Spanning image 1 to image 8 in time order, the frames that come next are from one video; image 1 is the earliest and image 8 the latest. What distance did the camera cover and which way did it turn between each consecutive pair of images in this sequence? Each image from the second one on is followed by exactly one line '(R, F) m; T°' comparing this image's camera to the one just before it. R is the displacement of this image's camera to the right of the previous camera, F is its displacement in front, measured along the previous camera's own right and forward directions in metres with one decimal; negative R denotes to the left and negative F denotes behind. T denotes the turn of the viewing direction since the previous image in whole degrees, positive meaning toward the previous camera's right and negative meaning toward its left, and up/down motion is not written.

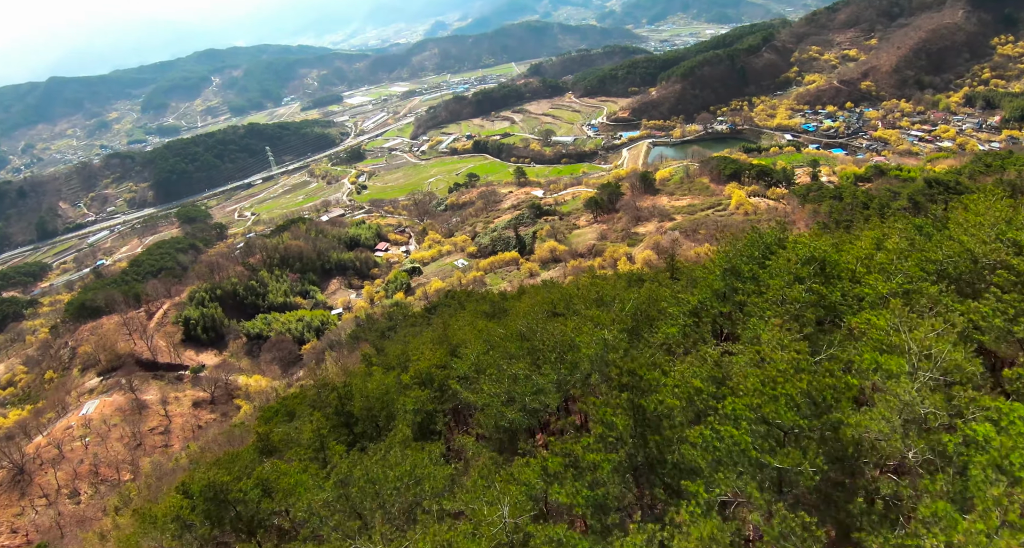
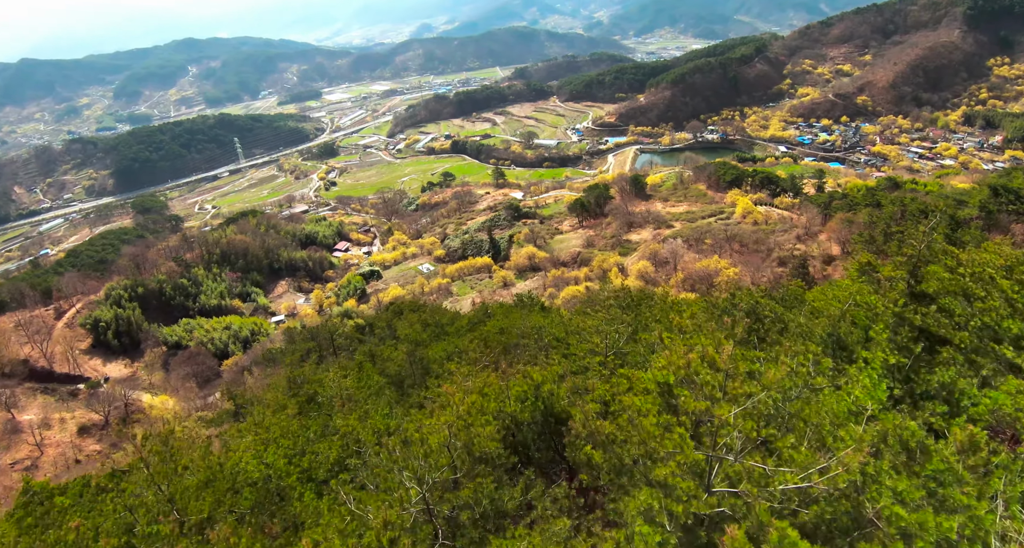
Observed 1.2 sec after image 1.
(+0.7, +10.3) m; +2°
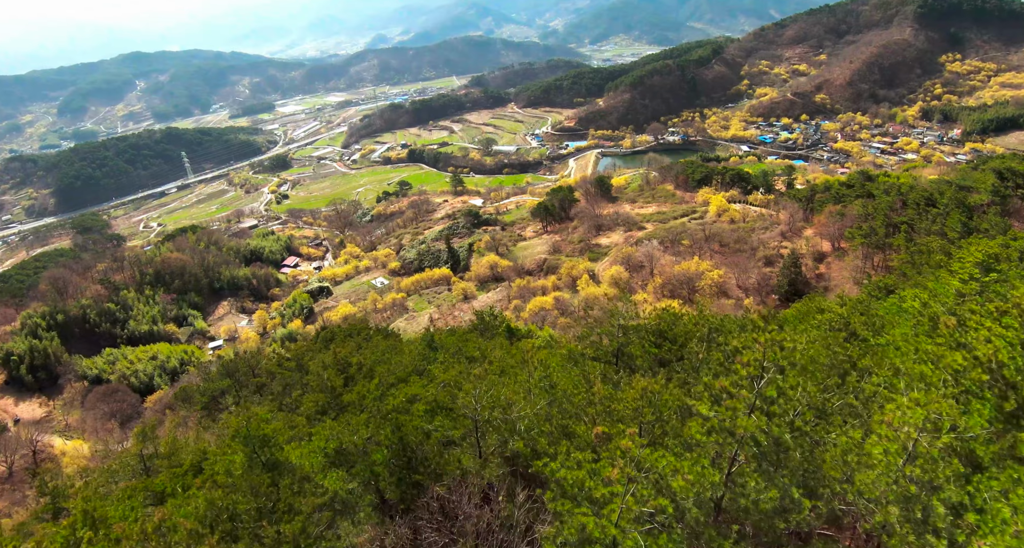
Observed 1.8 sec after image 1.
(+0.4, +5.1) m; +3°
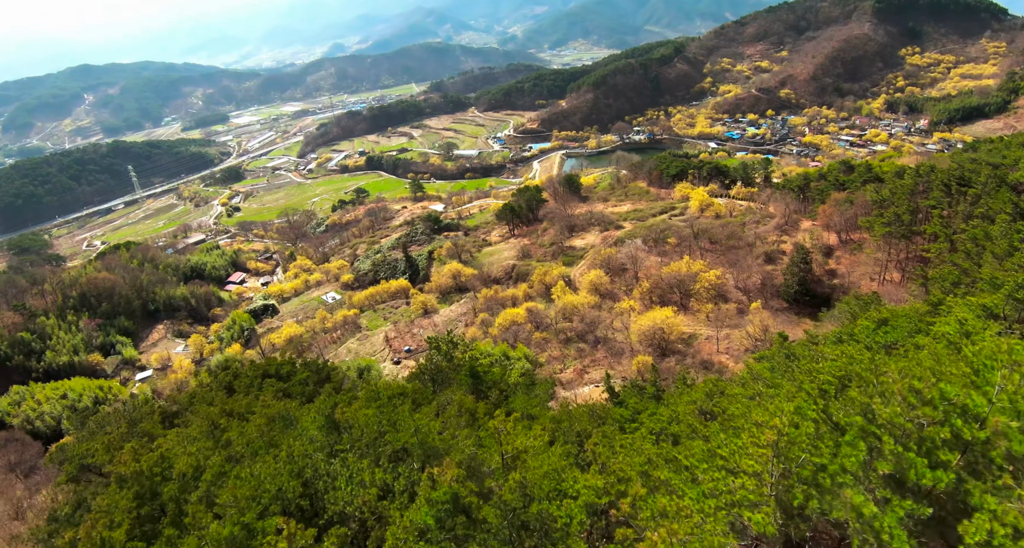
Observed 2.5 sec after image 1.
(+0.2, +5.7) m; +3°
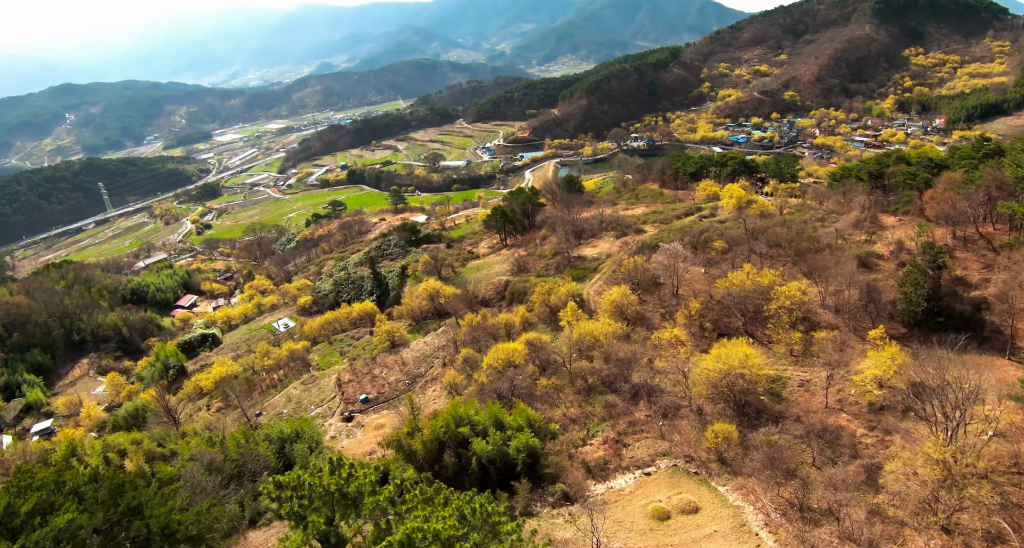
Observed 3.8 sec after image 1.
(-0.1, +10.4) m; +1°
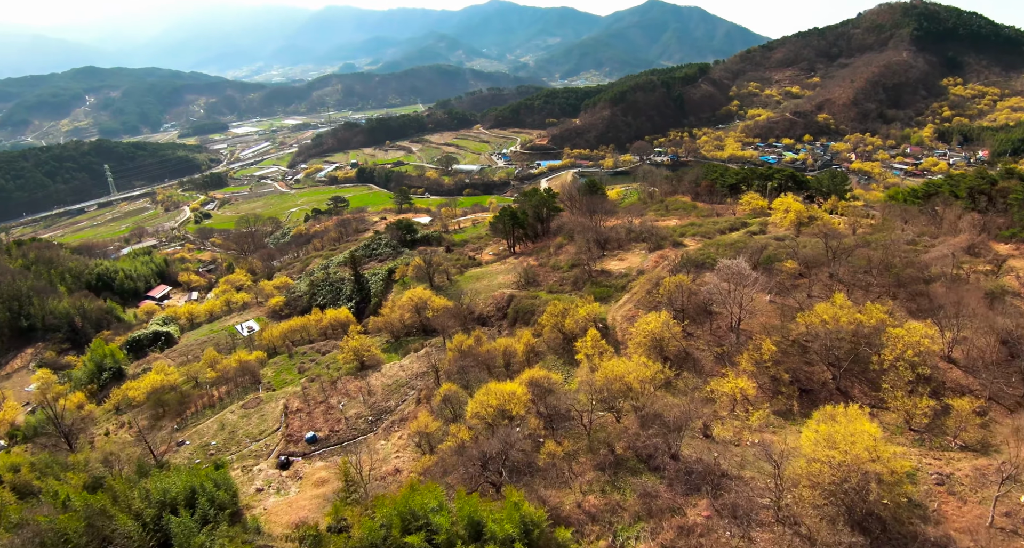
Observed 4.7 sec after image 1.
(+0.1, +7.0) m; -1°
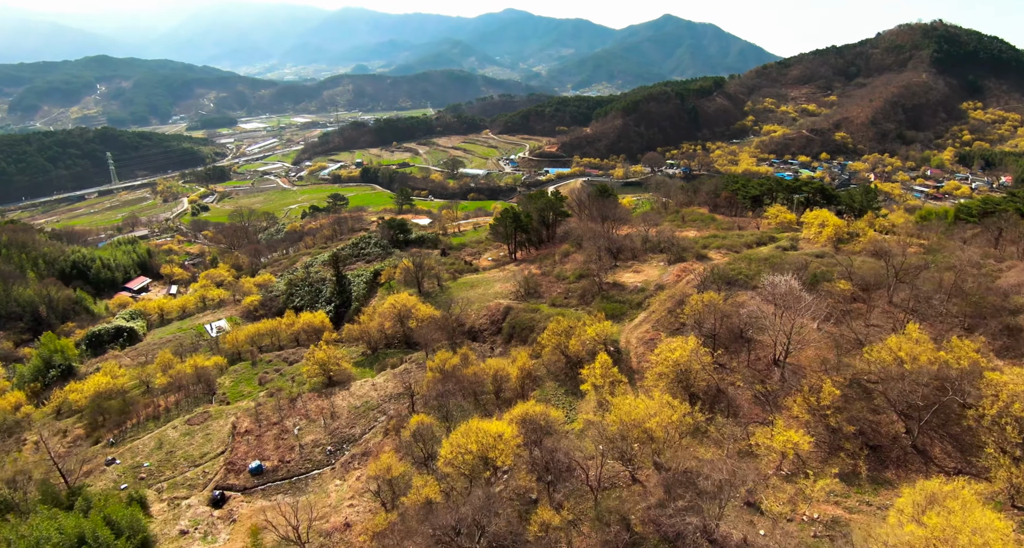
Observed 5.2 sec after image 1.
(+0.2, +3.8) m; 0°
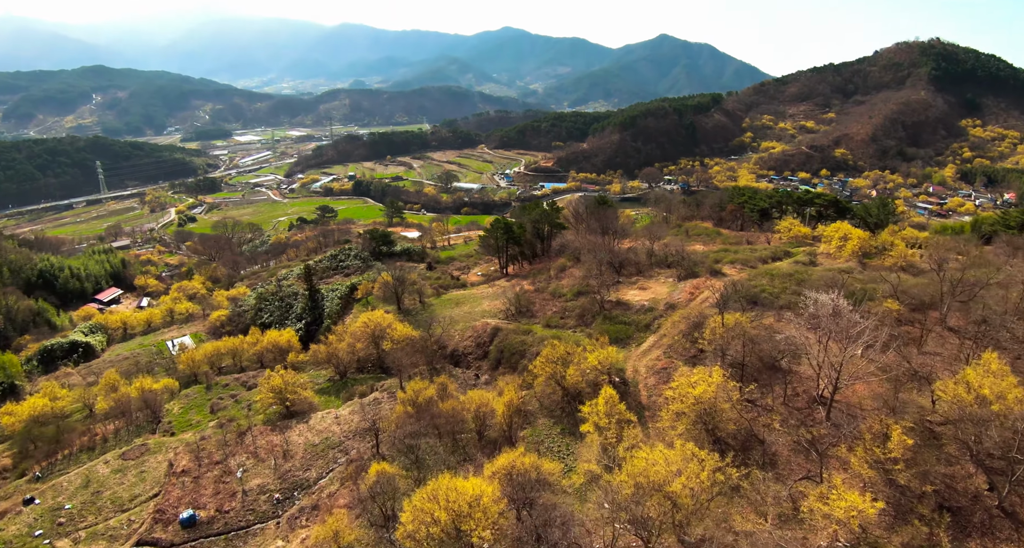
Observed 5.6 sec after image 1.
(+0.2, +3.0) m; 0°
